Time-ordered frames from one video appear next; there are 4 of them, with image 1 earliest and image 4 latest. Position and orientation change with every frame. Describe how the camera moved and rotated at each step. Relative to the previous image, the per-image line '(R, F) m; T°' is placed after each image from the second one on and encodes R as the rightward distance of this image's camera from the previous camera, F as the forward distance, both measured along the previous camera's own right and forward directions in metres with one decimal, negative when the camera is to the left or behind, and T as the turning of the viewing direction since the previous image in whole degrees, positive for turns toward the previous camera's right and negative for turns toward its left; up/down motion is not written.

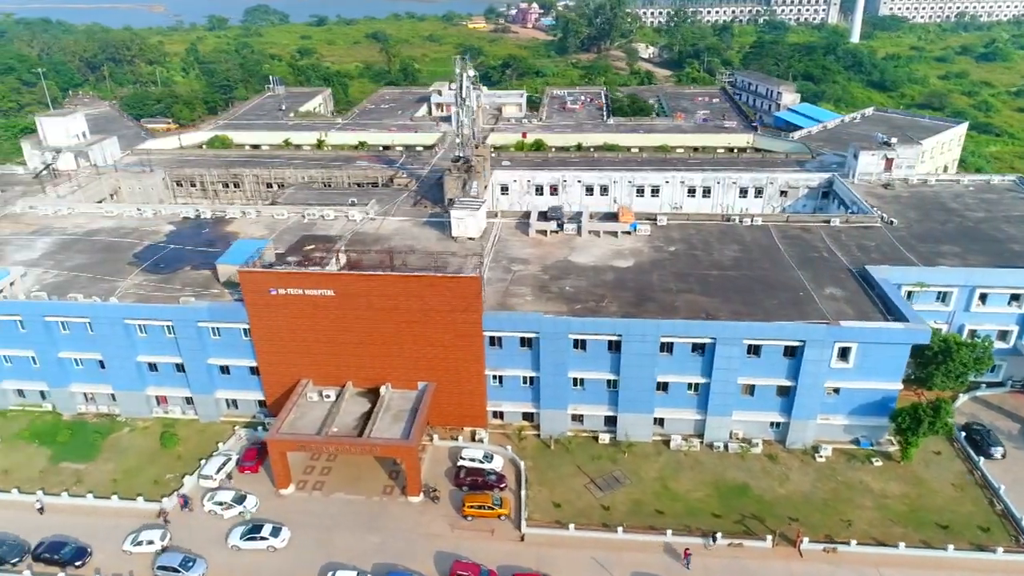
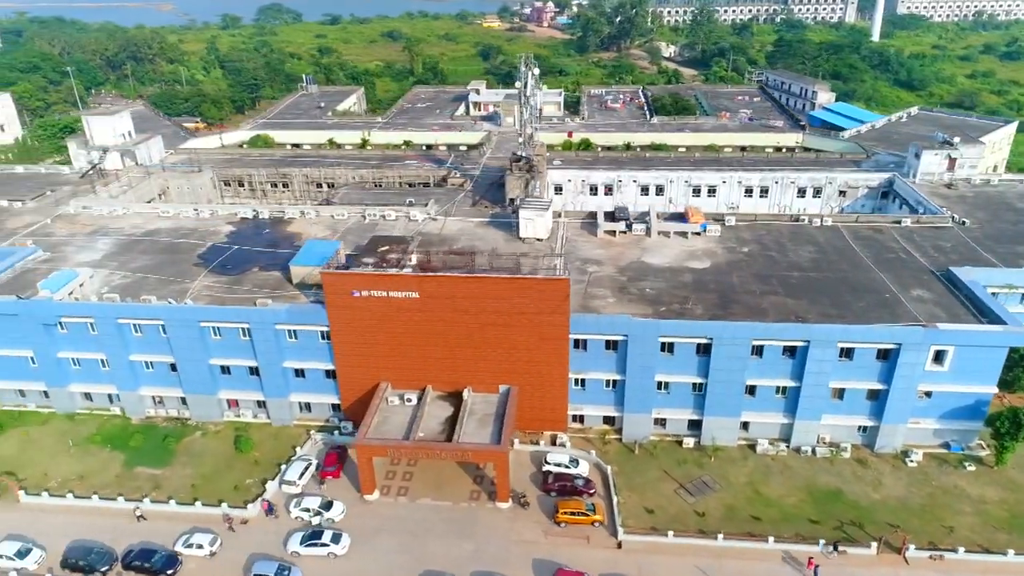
(-4.5, +0.7) m; 0°
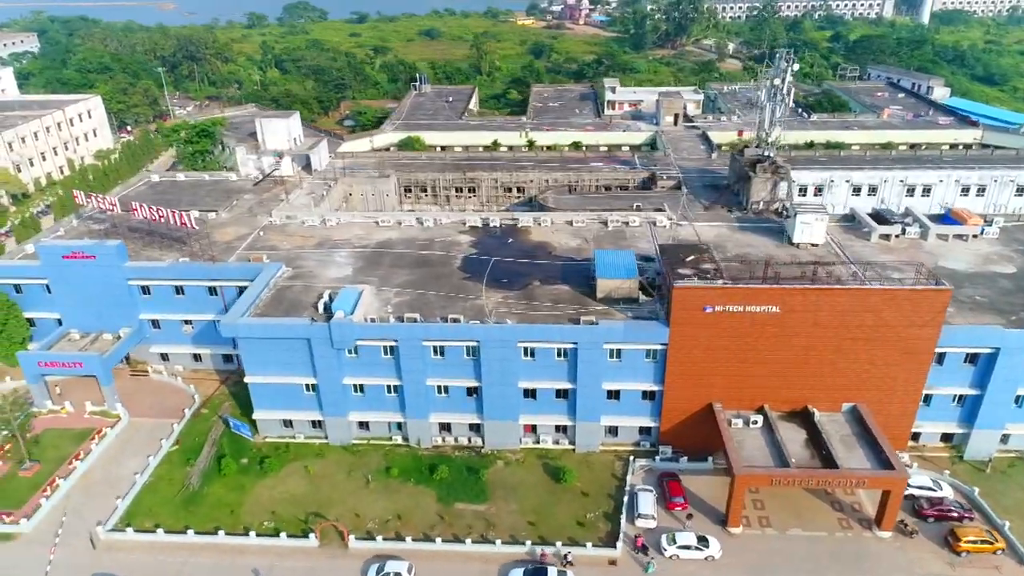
(-18.6, +3.3) m; +2°
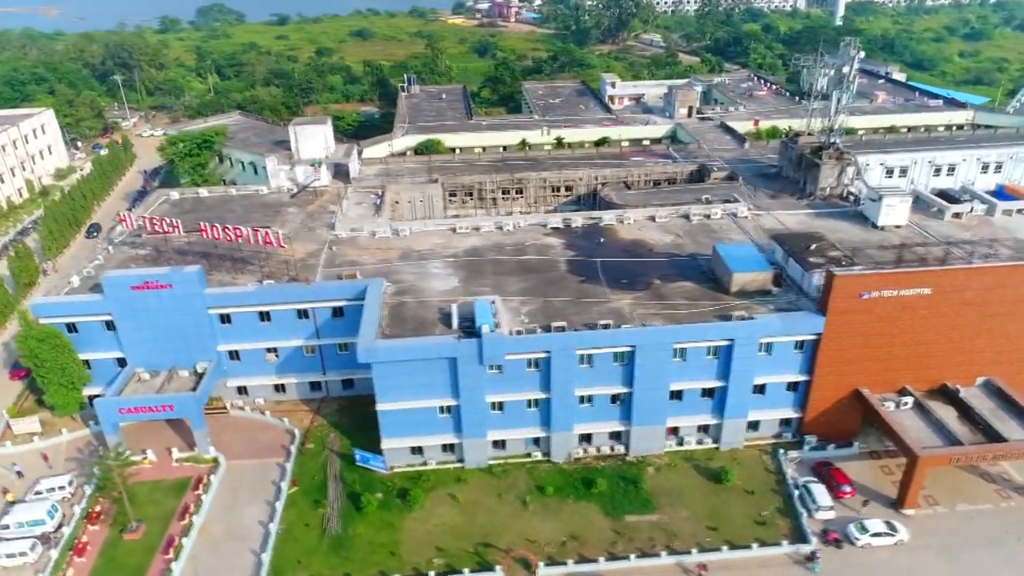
(-11.7, +2.4) m; +8°
